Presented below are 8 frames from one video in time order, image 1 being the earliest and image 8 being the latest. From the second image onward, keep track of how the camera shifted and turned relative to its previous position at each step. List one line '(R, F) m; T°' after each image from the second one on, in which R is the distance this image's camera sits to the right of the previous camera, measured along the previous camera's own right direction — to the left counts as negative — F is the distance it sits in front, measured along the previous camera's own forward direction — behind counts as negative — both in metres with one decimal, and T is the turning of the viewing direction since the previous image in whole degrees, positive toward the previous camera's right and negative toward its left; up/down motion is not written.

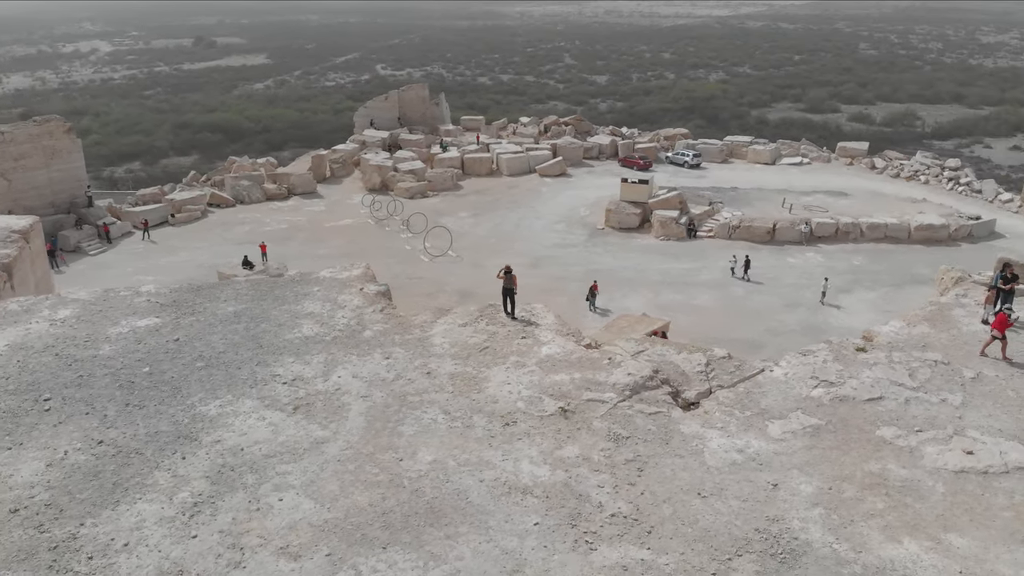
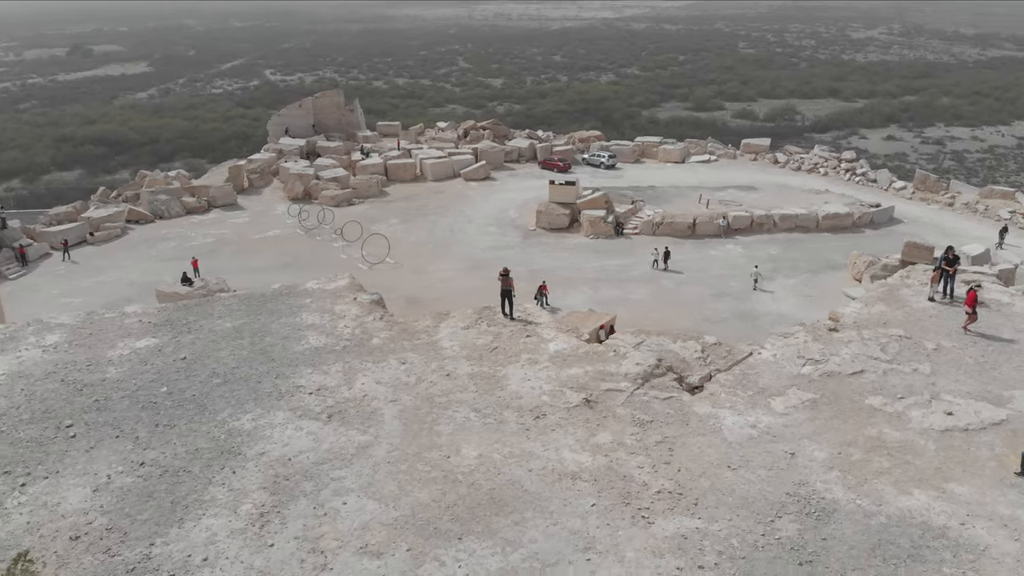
(-1.4, -0.4) m; +7°
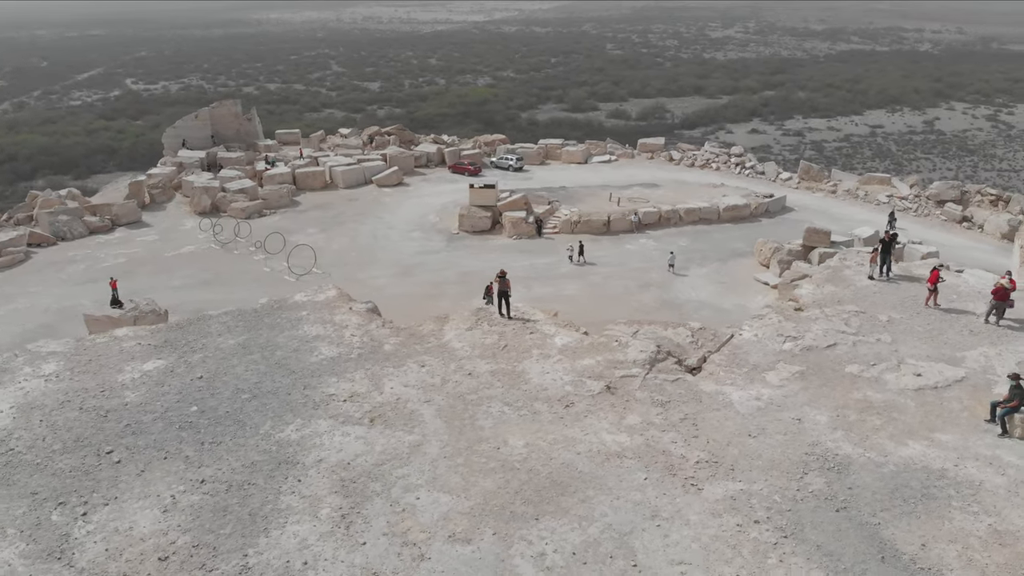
(-1.7, -0.5) m; +9°
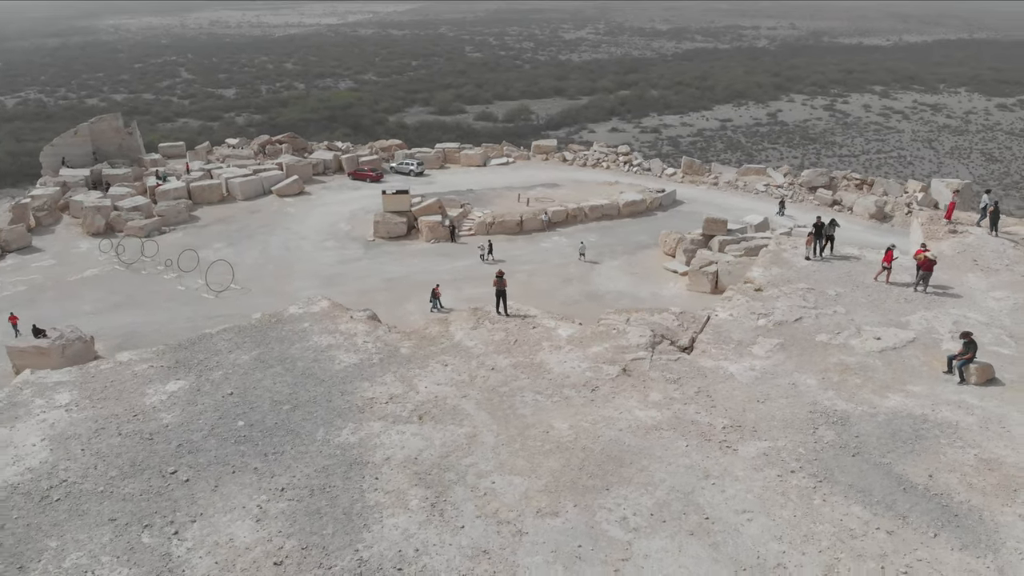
(-2.0, -0.6) m; +10°
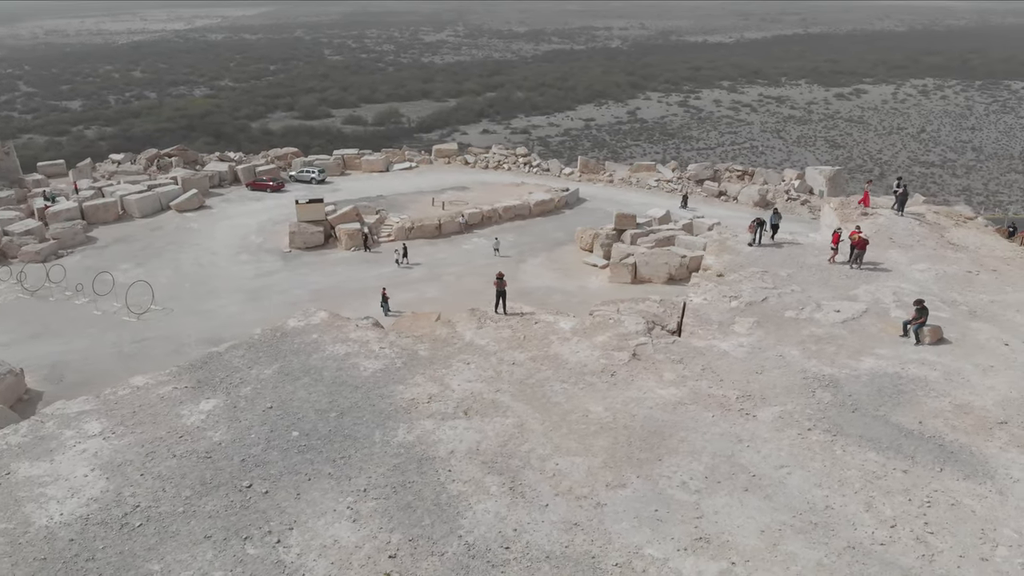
(-2.1, -0.6) m; +10°
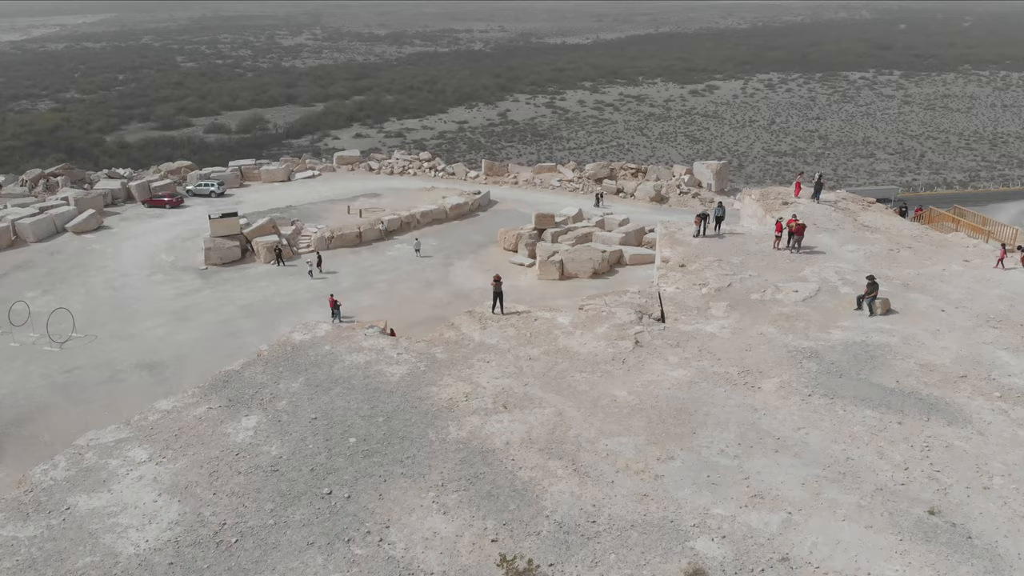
(-2.2, -0.6) m; +9°
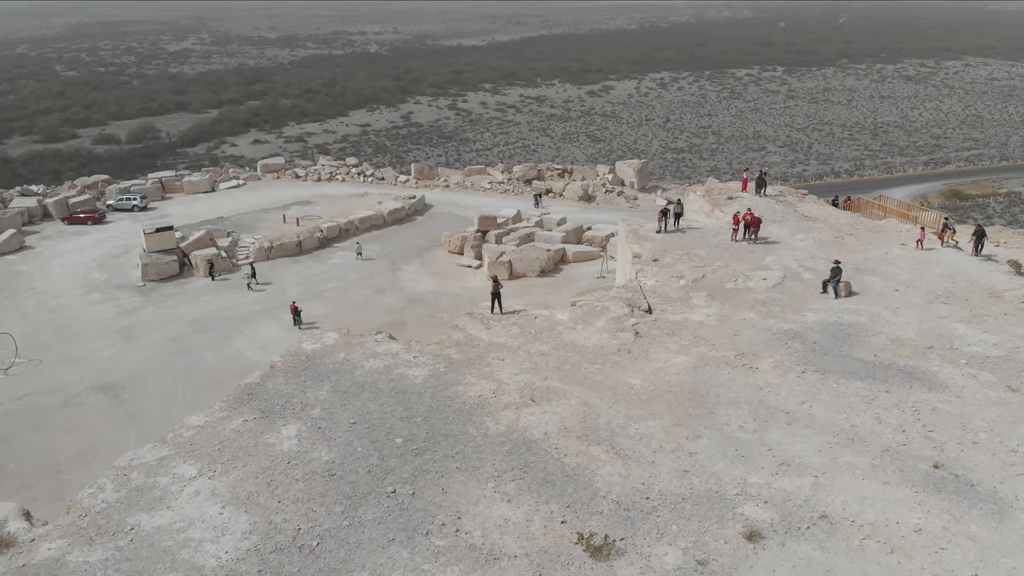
(-1.8, -0.5) m; +7°
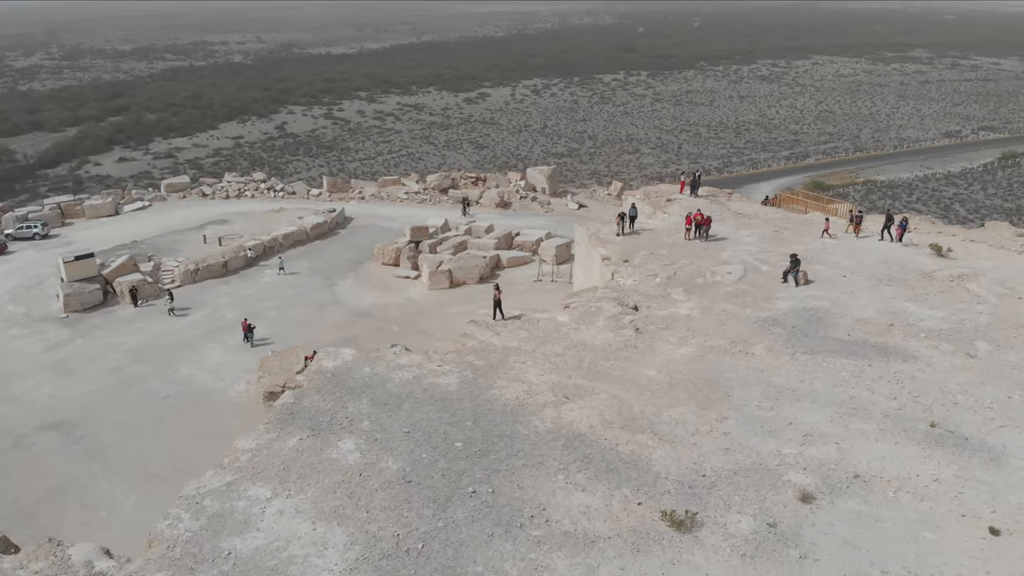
(-2.4, -0.6) m; +9°
